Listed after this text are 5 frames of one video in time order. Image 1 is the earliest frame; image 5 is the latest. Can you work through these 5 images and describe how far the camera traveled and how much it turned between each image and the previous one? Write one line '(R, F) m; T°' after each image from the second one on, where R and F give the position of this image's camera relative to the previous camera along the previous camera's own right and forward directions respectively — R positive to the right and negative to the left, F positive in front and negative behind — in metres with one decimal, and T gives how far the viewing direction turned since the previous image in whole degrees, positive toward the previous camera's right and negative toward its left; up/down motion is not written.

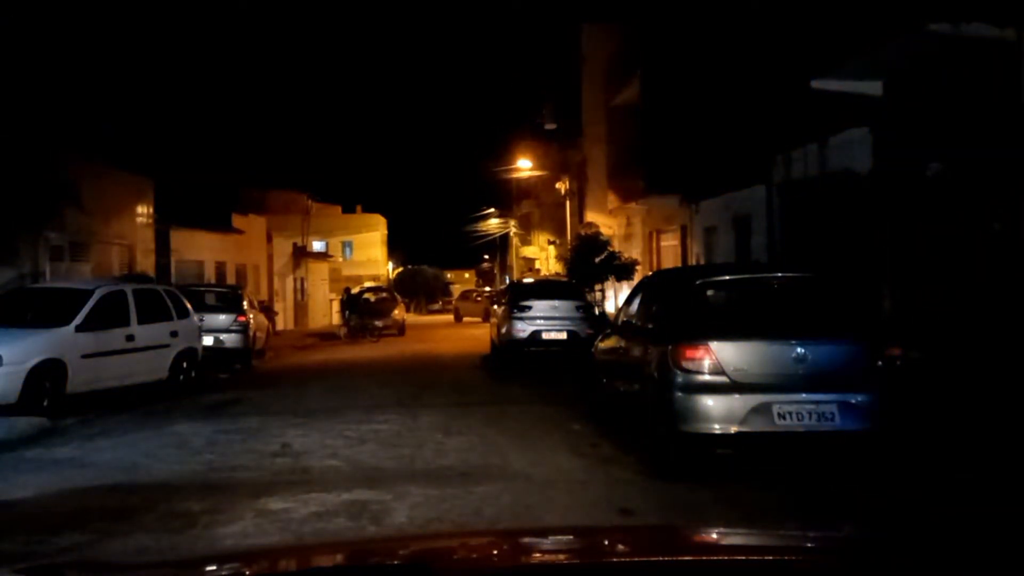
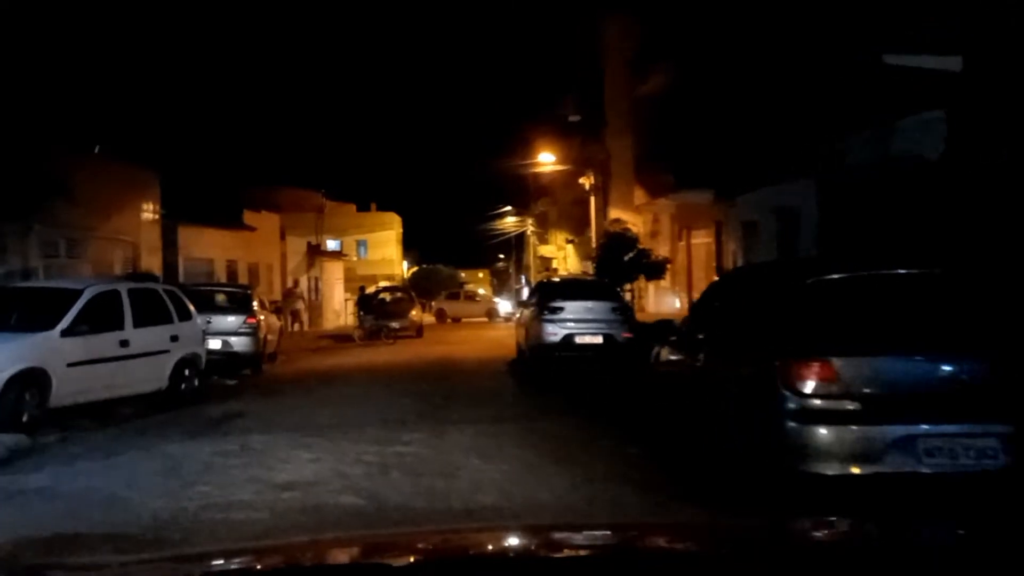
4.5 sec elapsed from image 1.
(-0.2, +0.9) m; -1°
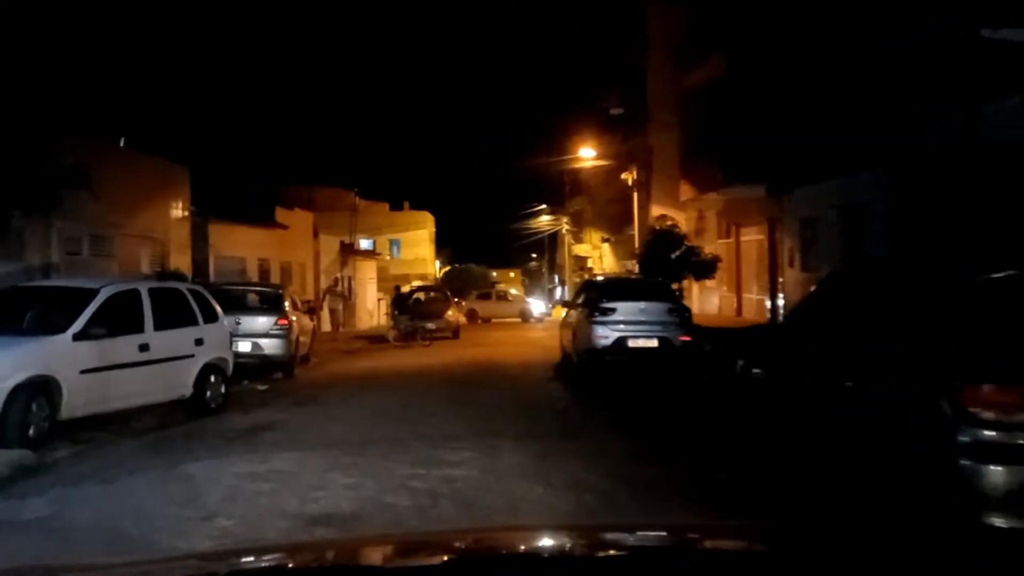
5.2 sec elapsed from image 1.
(-0.2, +0.7) m; -2°
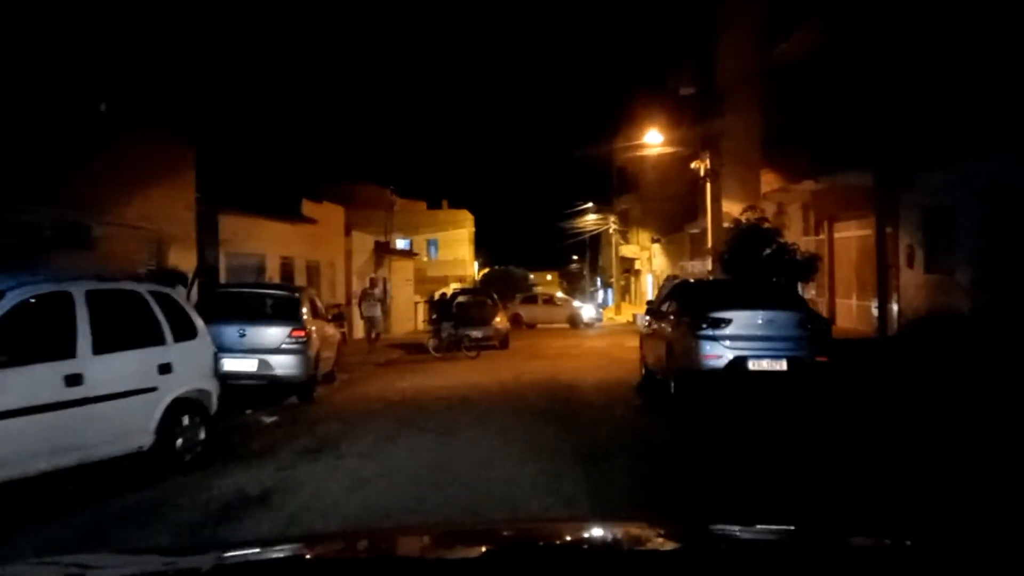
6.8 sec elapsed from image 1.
(-0.4, +2.3) m; -2°
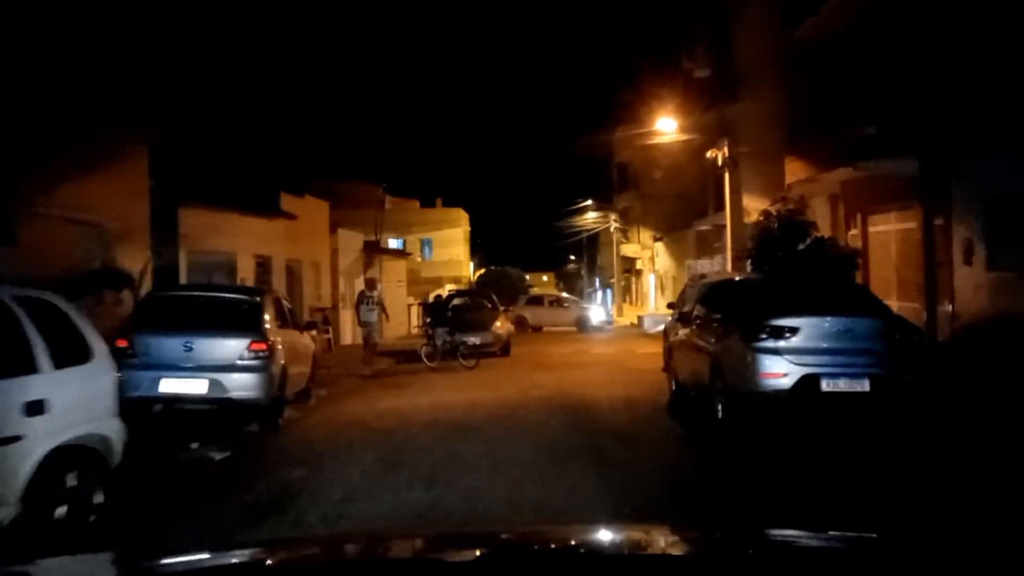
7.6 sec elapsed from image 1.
(-0.1, +1.6) m; 0°
